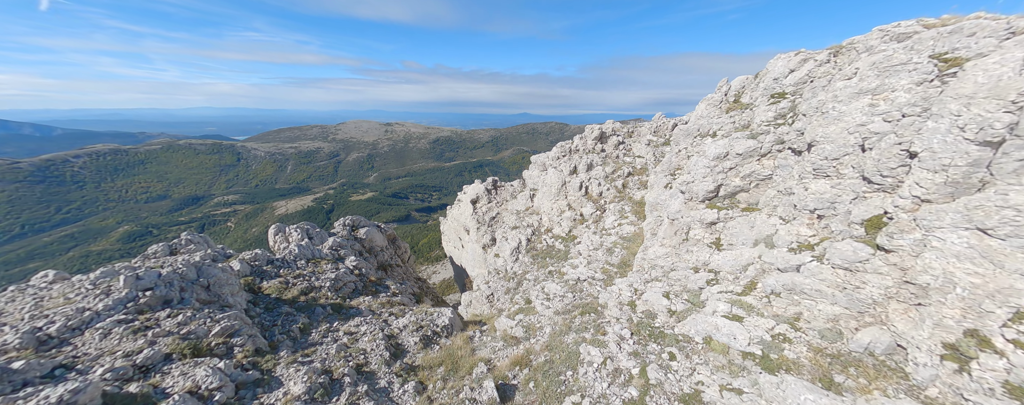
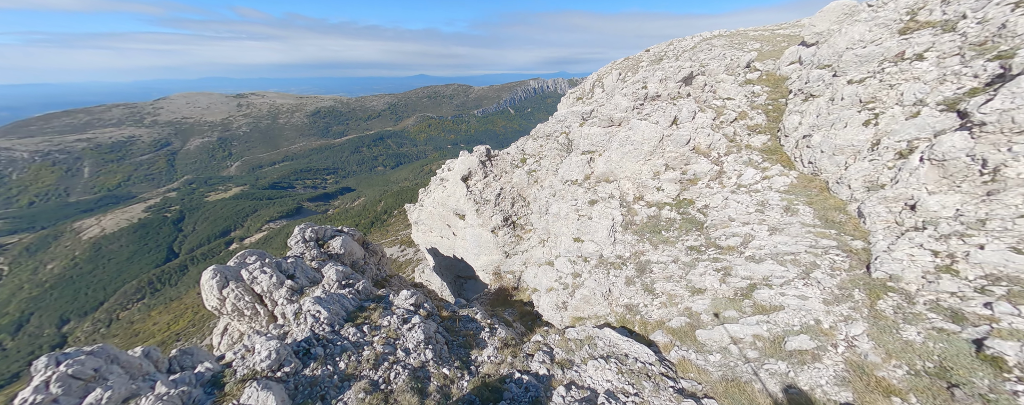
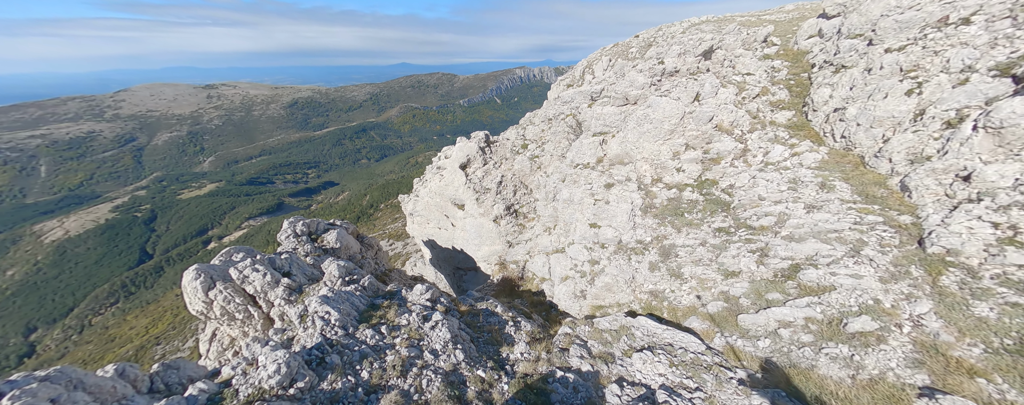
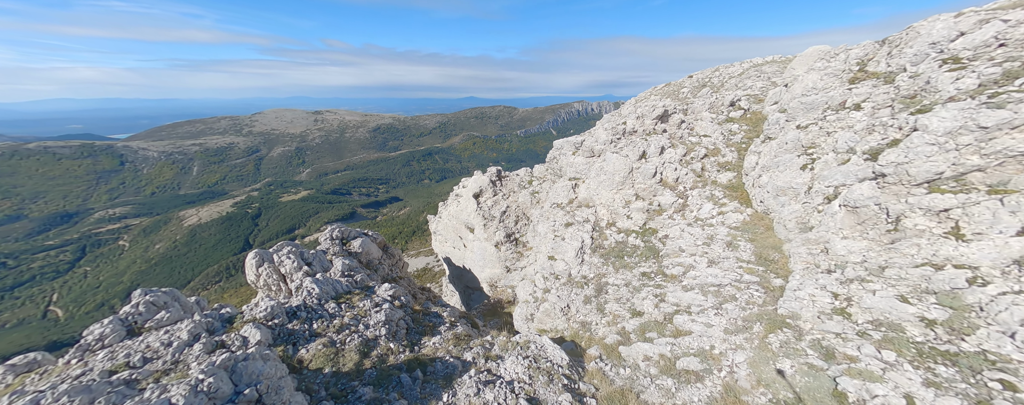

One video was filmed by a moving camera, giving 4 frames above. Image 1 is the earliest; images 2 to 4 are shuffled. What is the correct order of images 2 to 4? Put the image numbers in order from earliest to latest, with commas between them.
4, 2, 3
